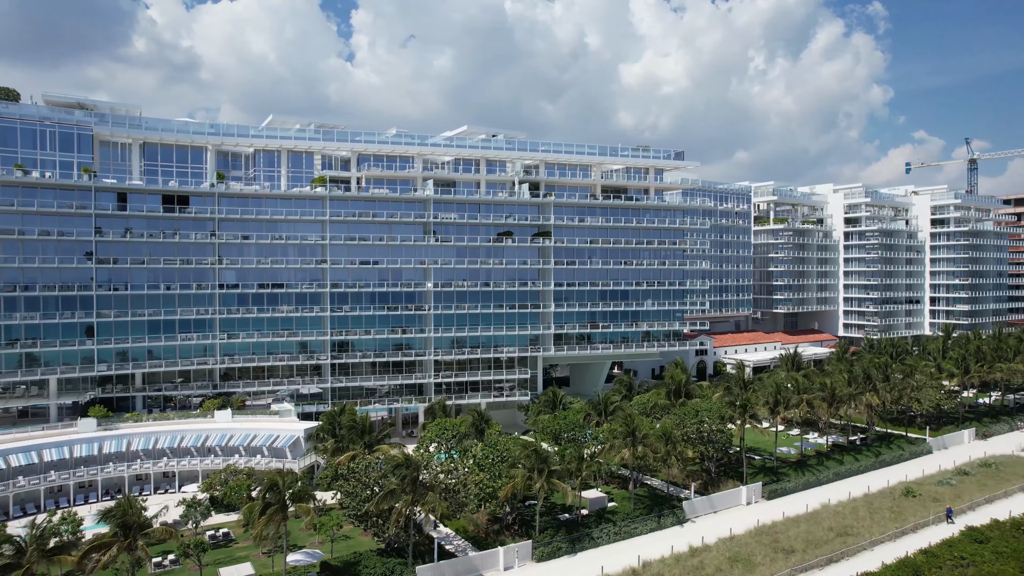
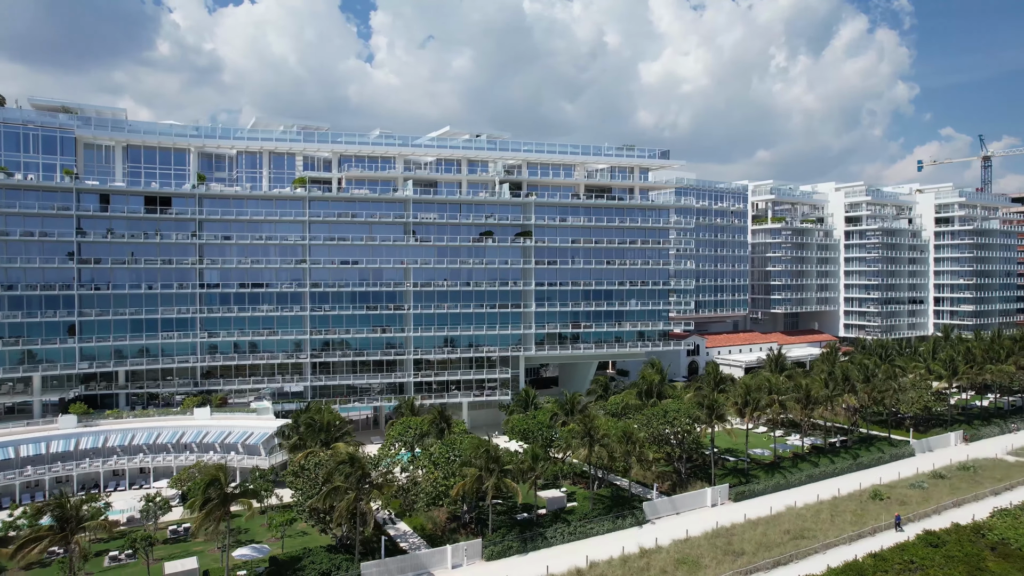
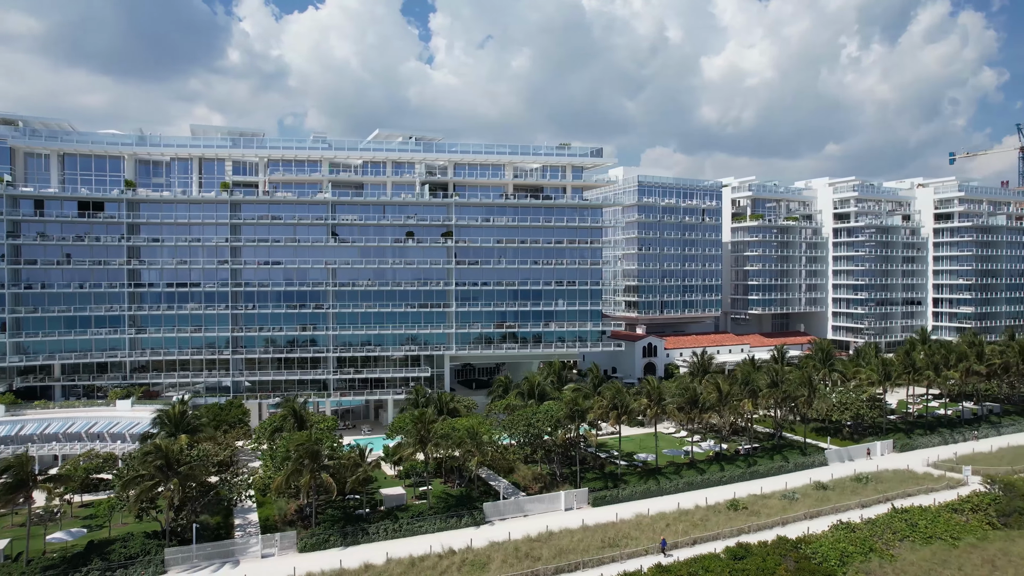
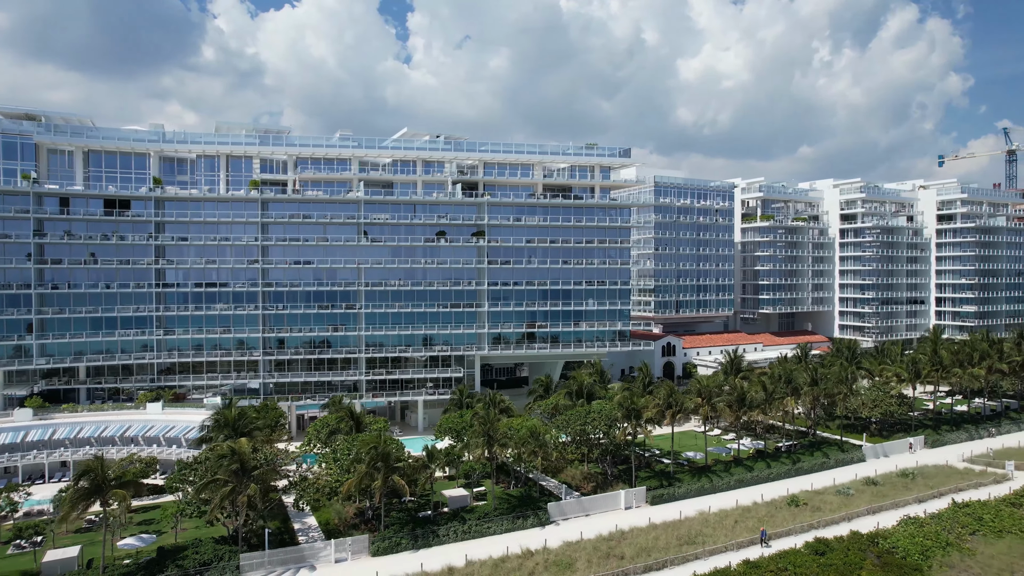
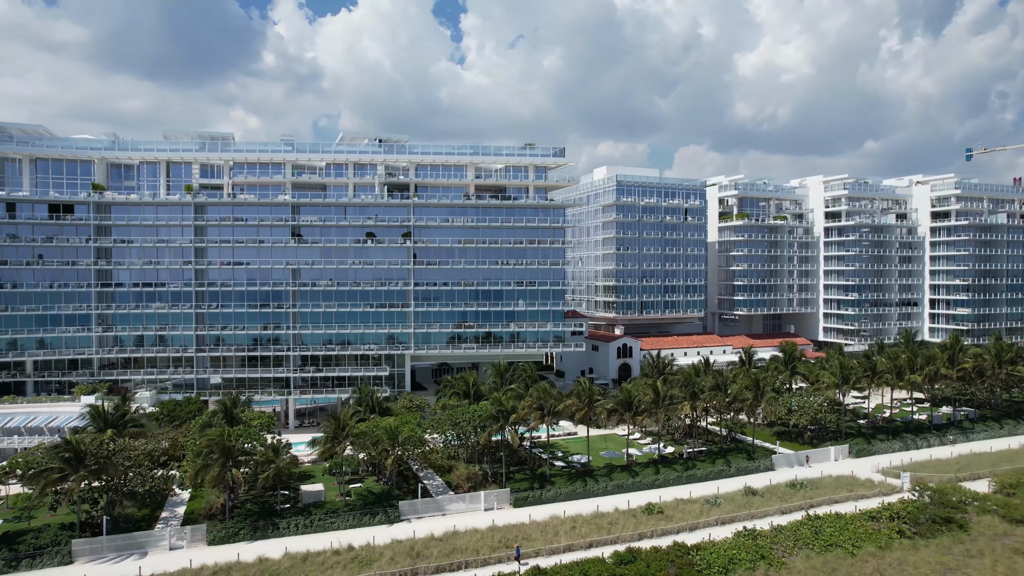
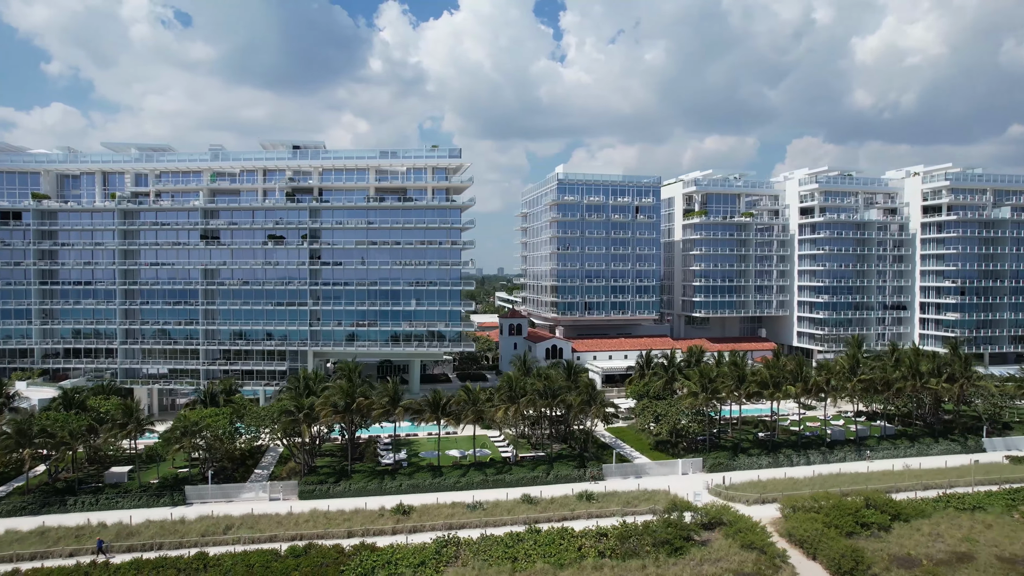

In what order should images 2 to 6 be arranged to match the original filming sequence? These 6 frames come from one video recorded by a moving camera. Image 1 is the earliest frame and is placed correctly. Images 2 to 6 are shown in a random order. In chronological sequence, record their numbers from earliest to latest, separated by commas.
2, 4, 3, 5, 6
